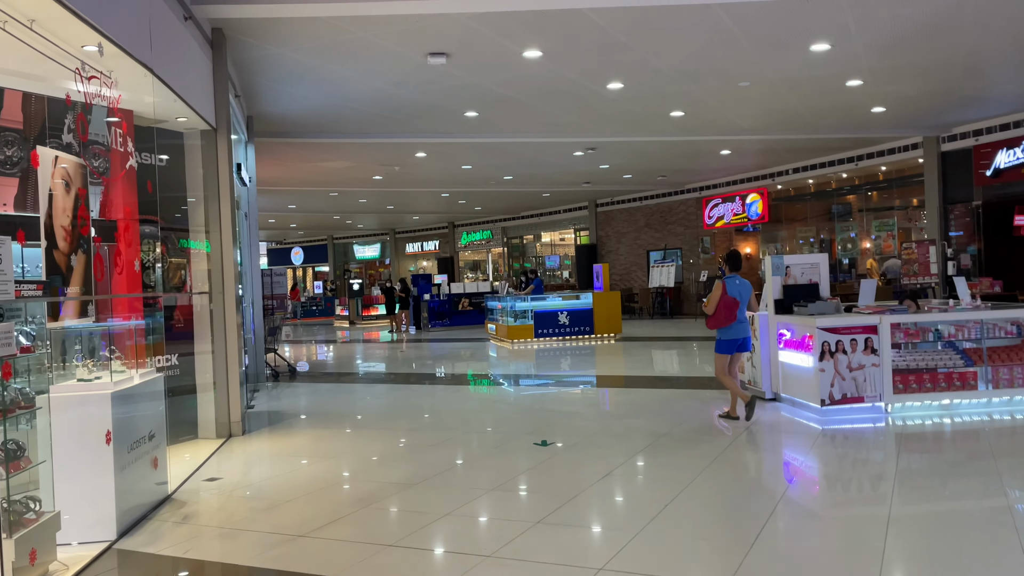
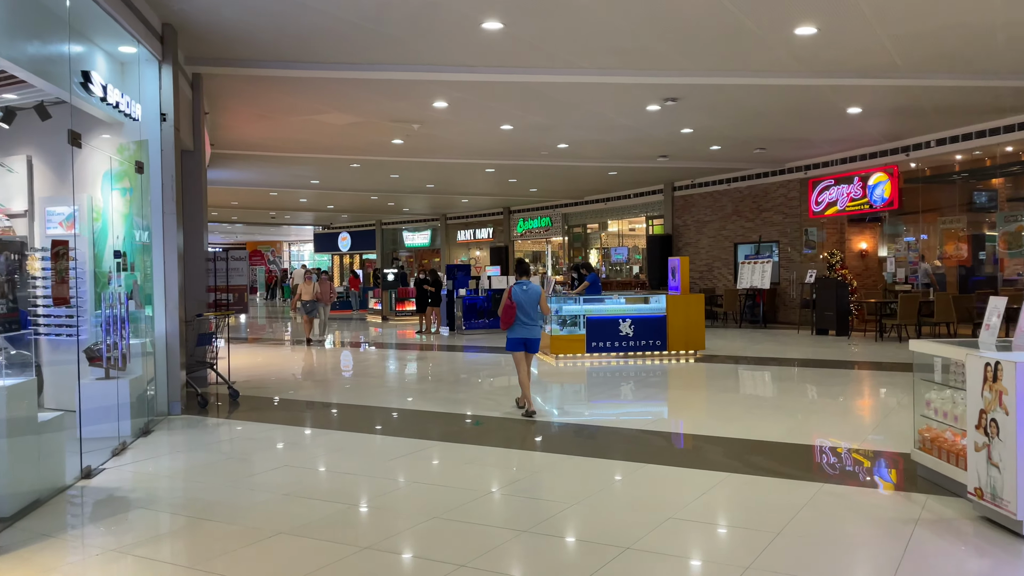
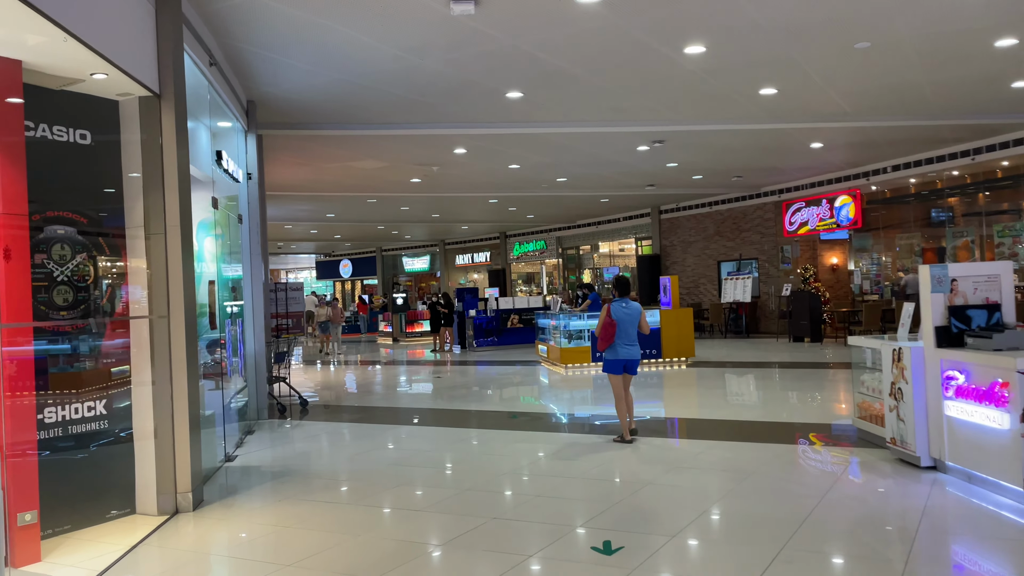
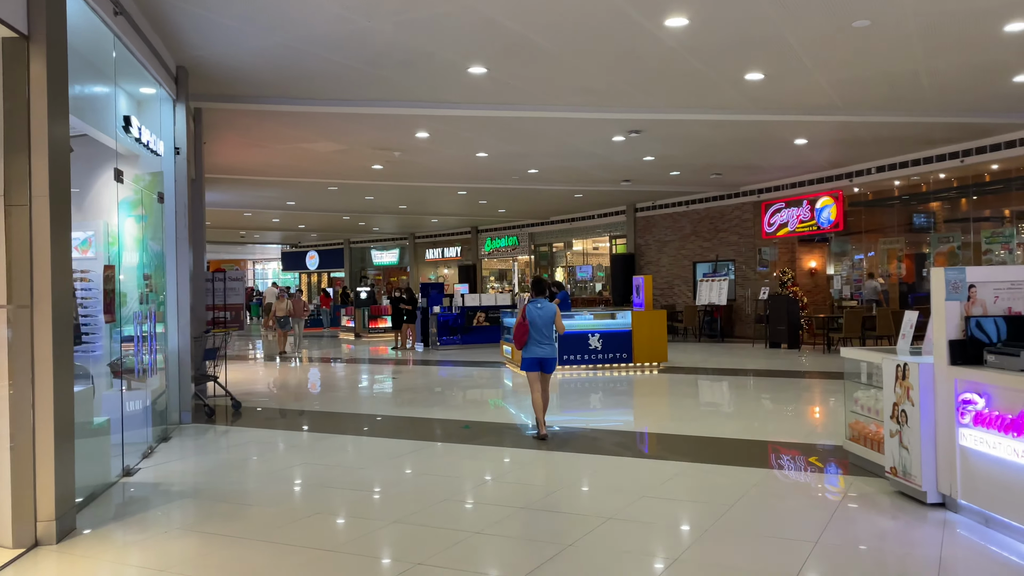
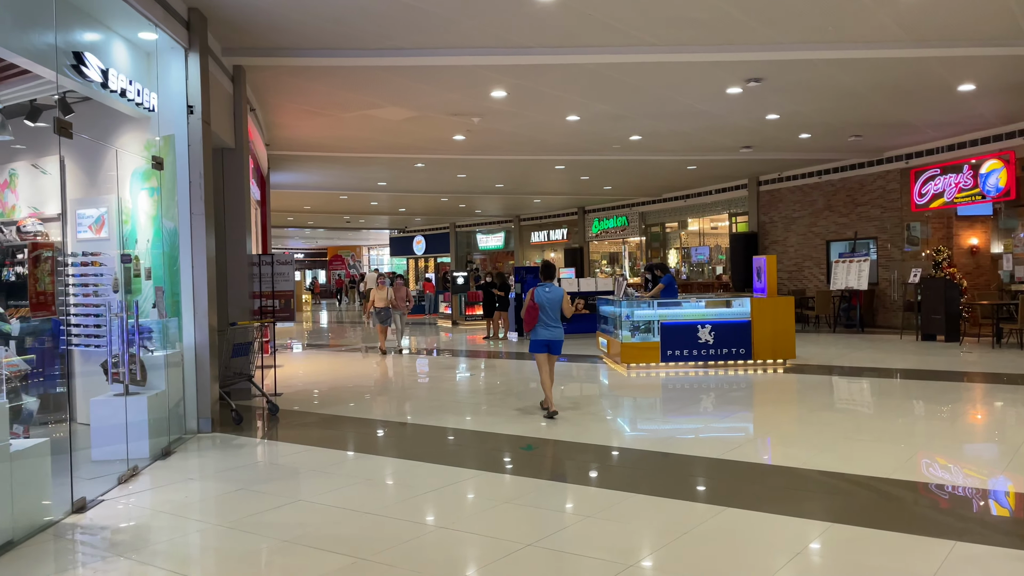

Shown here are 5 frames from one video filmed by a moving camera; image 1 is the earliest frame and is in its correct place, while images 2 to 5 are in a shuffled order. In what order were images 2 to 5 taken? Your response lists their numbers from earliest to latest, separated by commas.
3, 4, 2, 5
